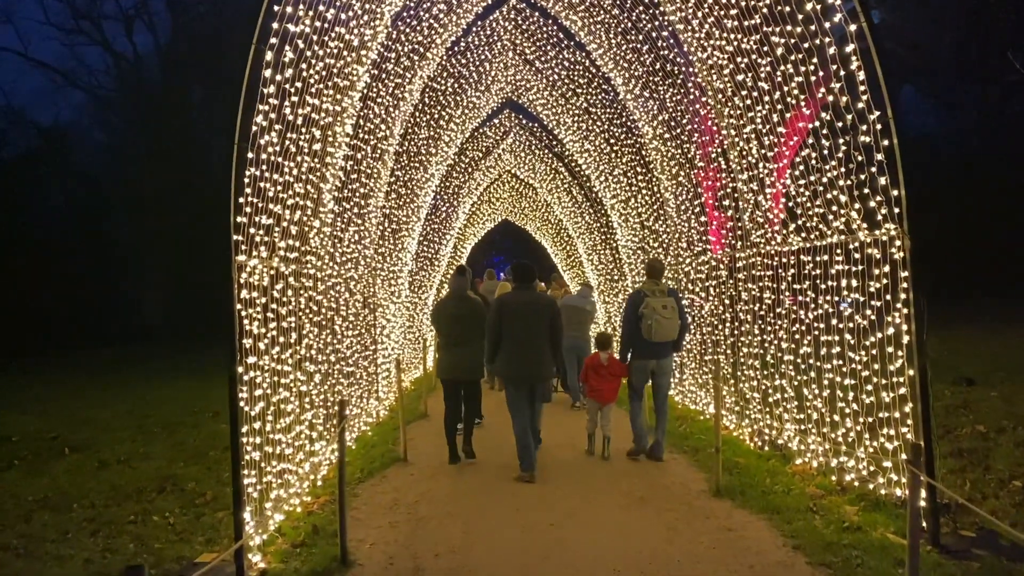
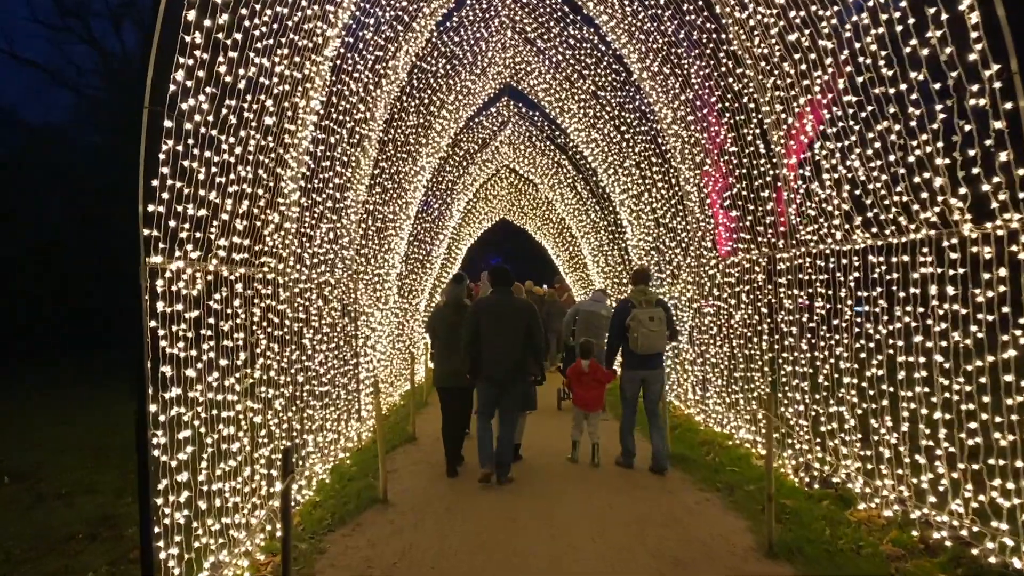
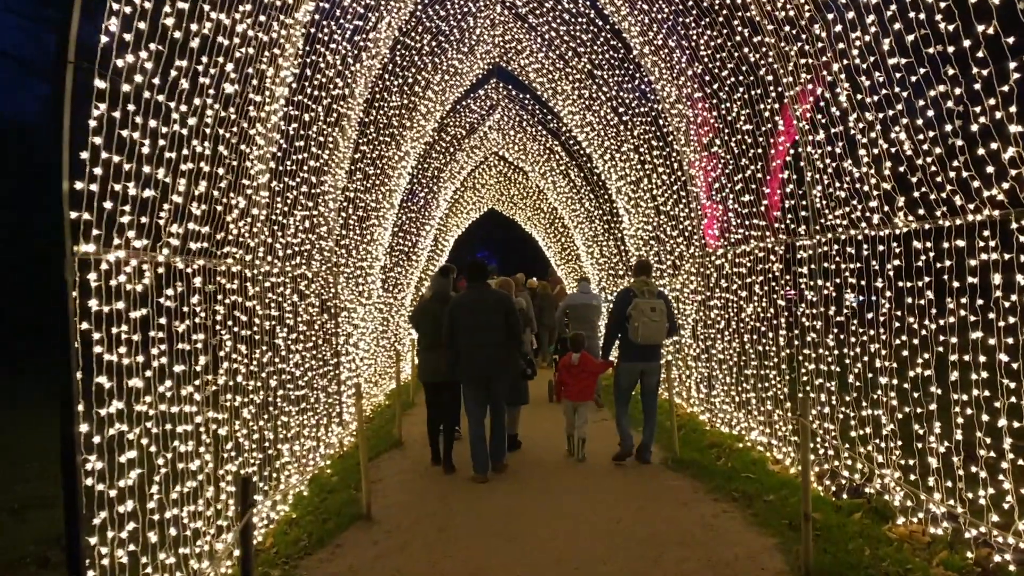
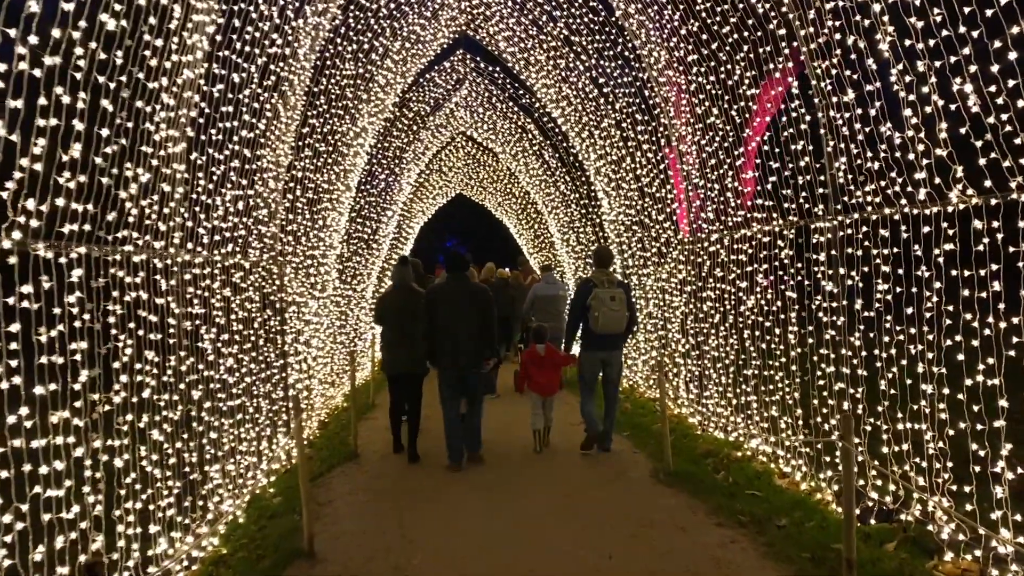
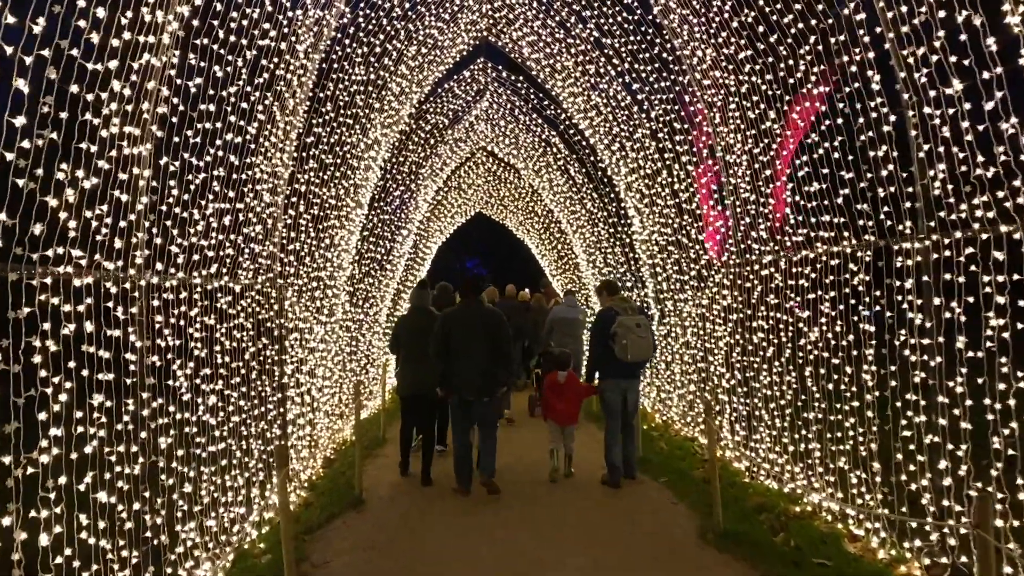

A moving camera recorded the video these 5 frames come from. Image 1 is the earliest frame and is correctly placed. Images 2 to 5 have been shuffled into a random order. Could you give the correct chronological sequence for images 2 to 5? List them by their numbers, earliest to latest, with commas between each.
2, 3, 4, 5
